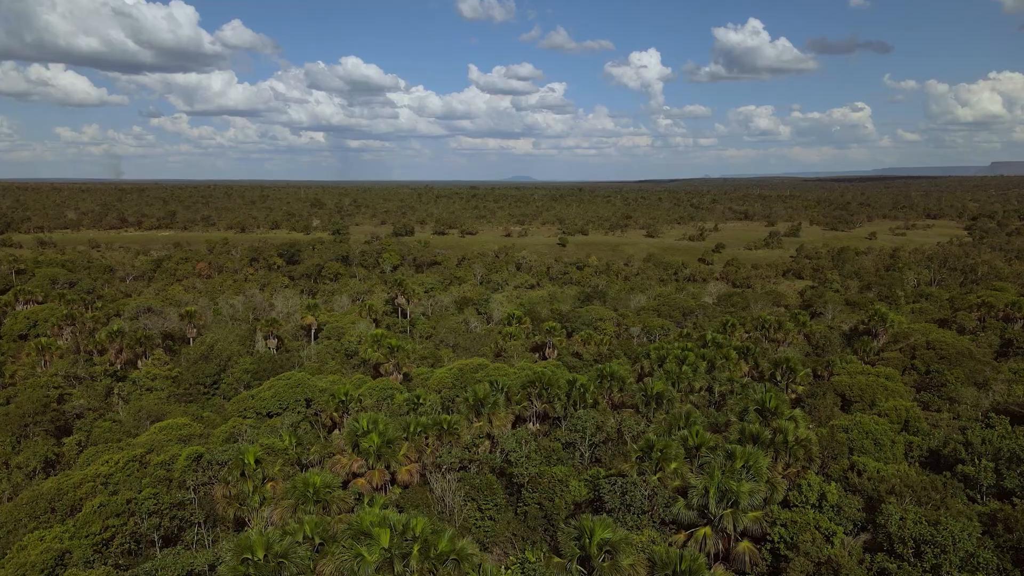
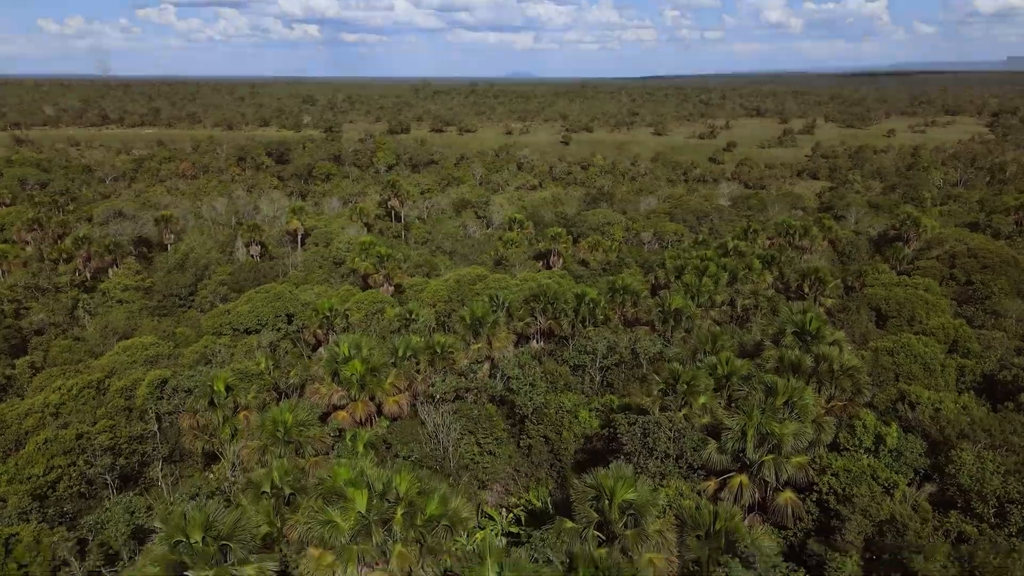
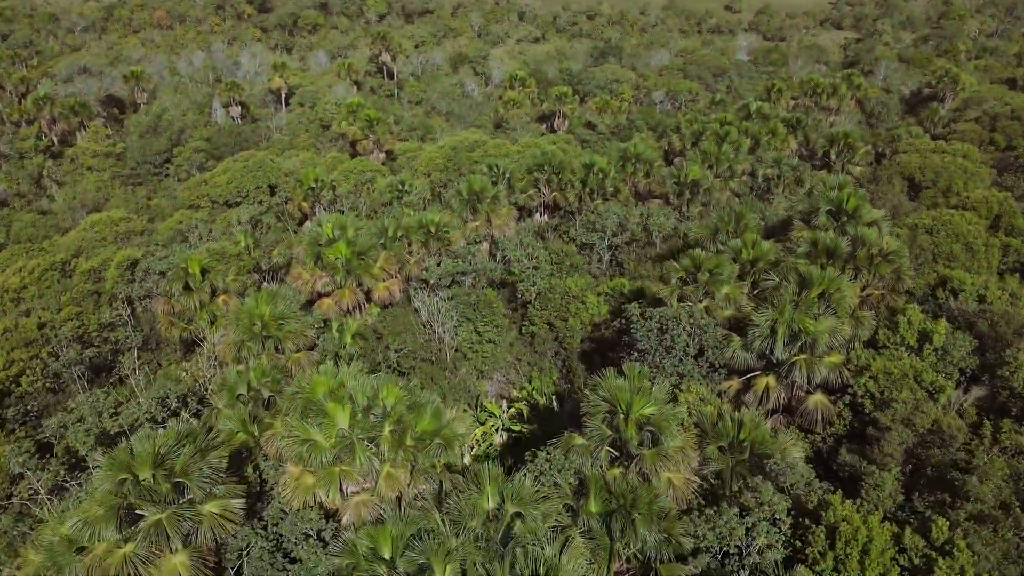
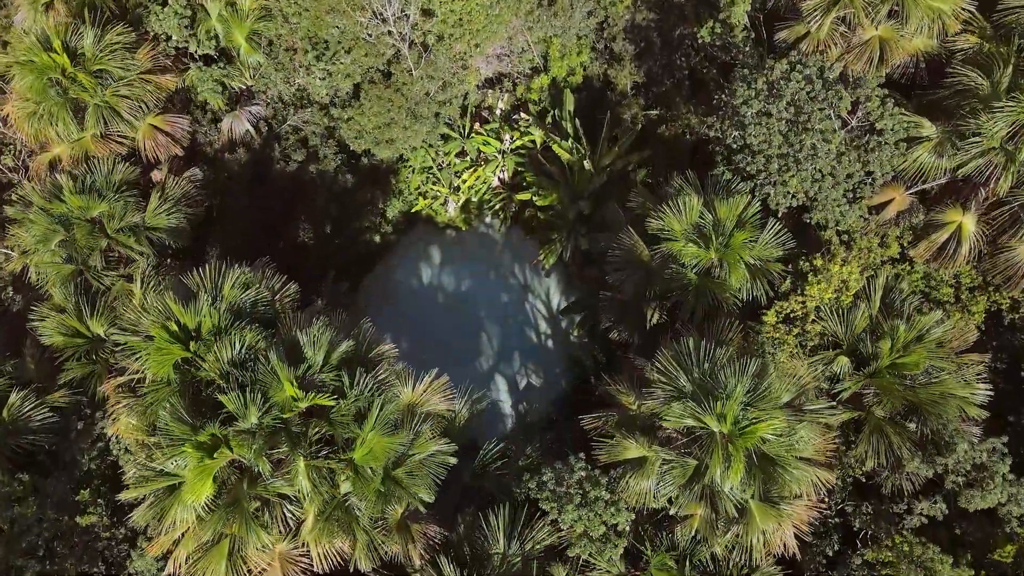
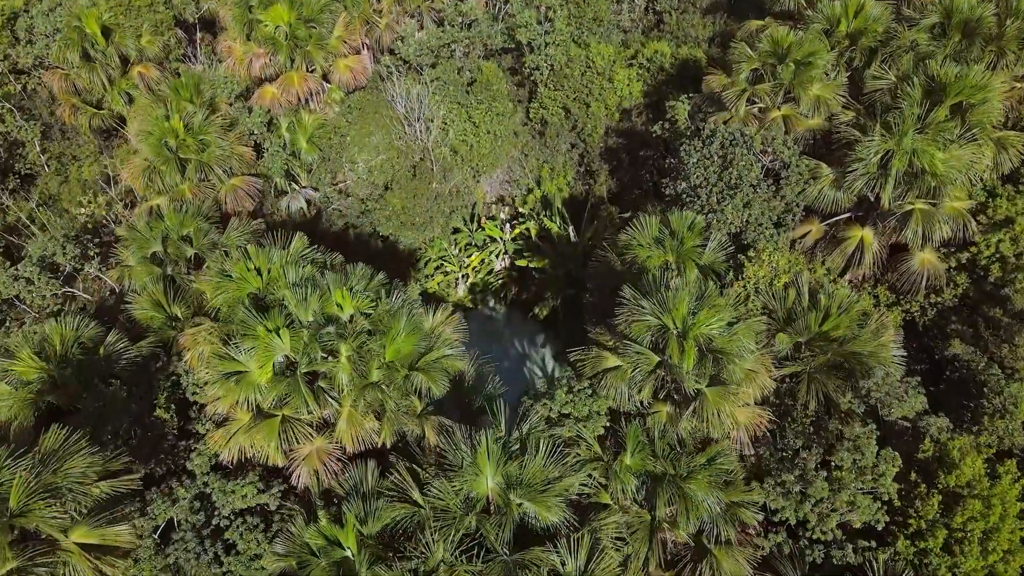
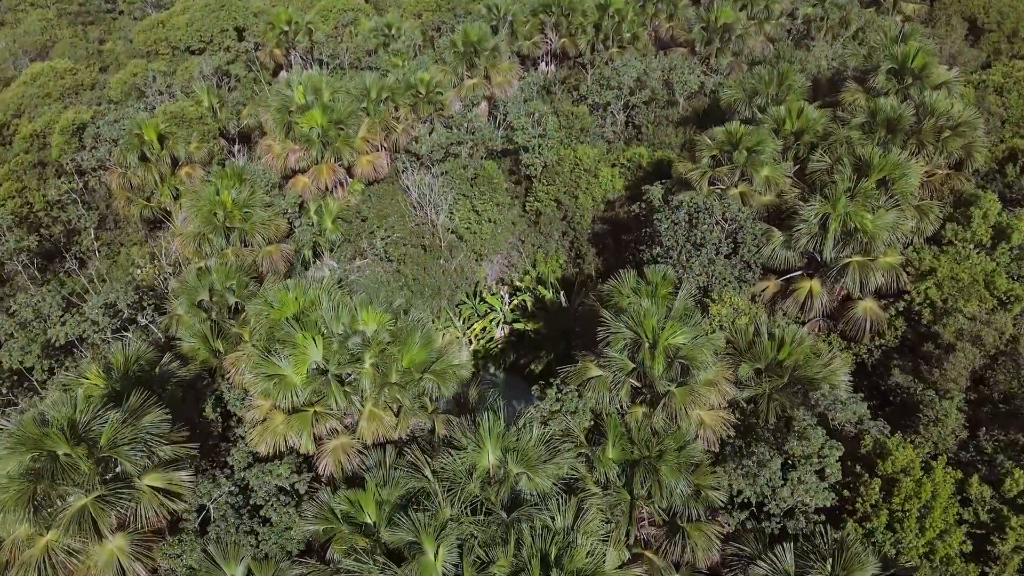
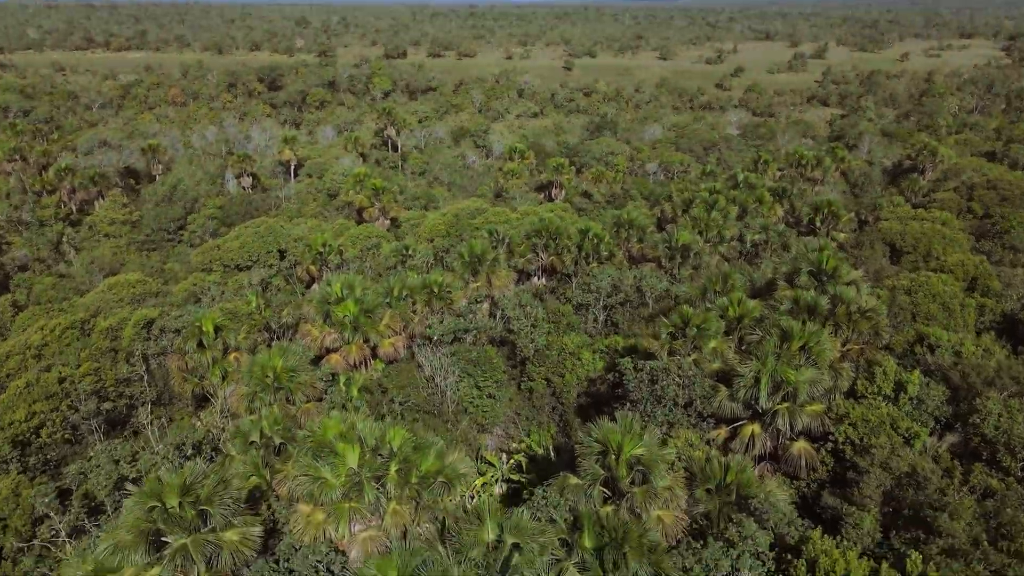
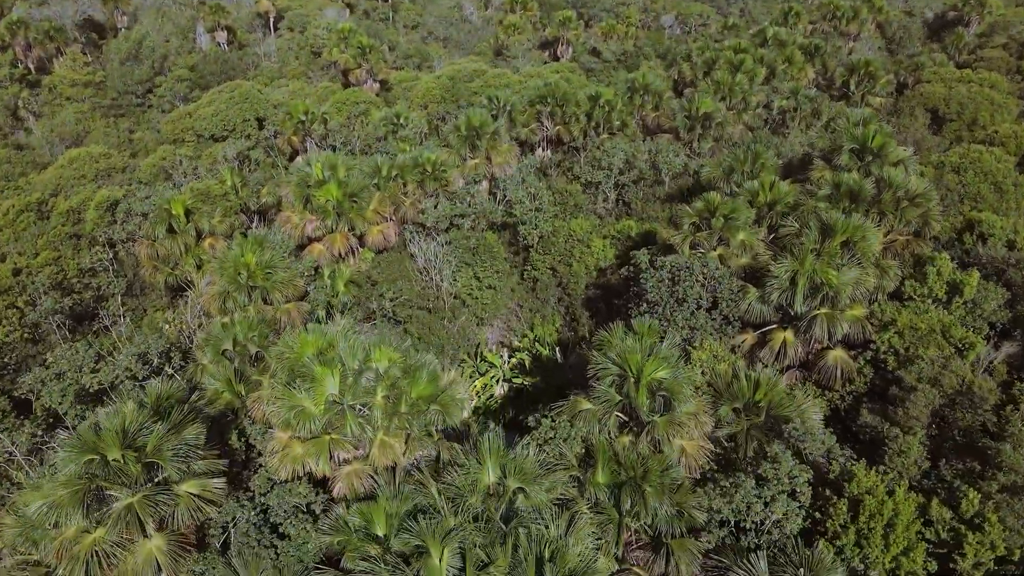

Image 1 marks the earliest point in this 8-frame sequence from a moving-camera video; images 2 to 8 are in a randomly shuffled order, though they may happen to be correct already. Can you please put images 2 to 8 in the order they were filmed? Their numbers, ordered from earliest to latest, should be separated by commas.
2, 7, 3, 8, 6, 5, 4
